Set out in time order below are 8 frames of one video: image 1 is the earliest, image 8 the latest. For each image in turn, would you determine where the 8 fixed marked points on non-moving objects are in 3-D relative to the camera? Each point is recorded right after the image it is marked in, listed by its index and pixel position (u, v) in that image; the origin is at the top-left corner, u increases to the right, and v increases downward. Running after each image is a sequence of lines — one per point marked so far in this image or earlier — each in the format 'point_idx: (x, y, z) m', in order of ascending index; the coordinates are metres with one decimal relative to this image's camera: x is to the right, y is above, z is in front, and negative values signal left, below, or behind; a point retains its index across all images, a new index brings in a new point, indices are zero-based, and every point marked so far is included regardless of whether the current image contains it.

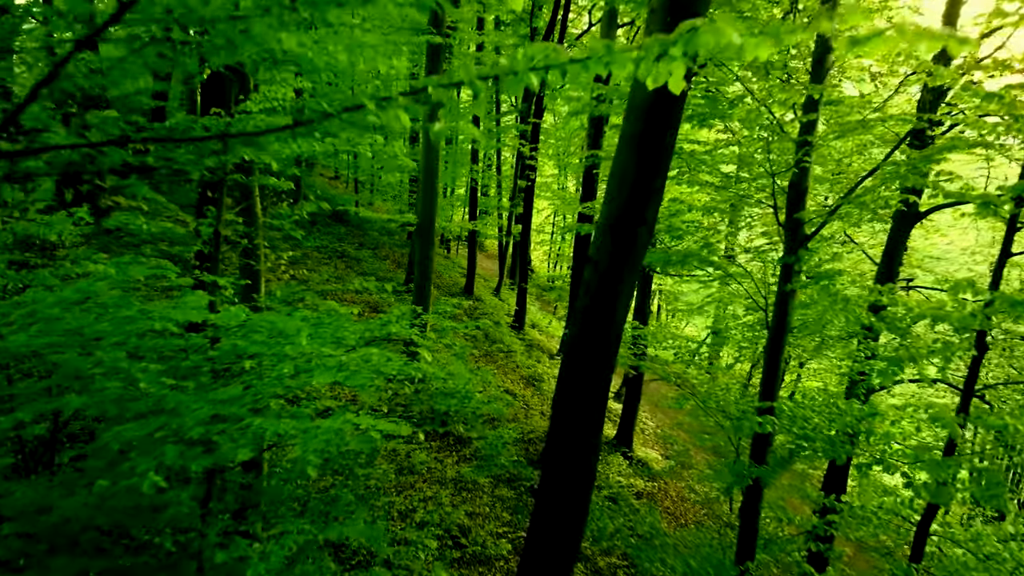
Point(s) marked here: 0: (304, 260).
0: (-4.2, +0.6, +13.8) m
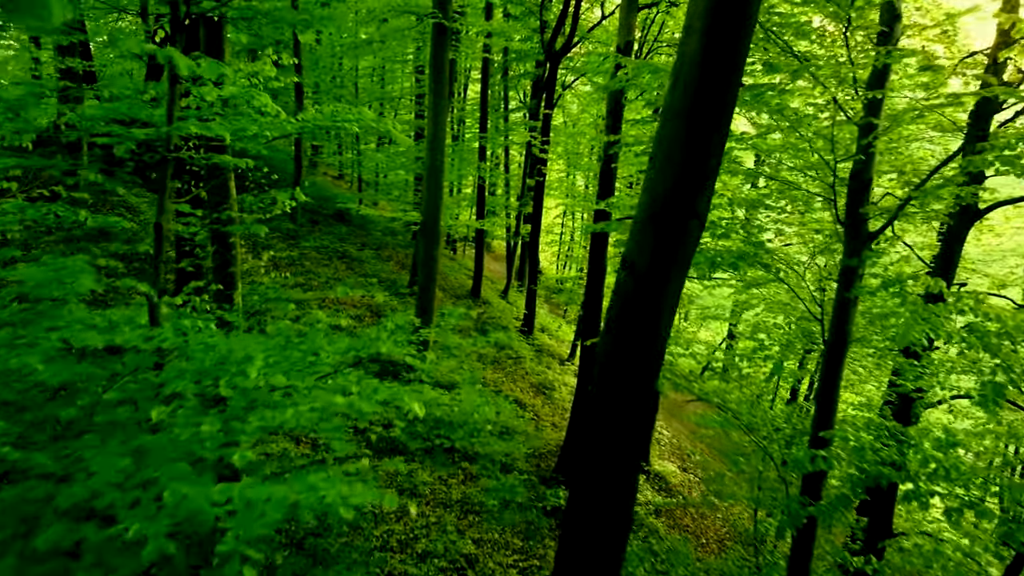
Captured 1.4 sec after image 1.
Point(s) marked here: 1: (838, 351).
0: (-4.0, +0.5, +13.0) m
1: (+2.4, -0.5, +5.0) m
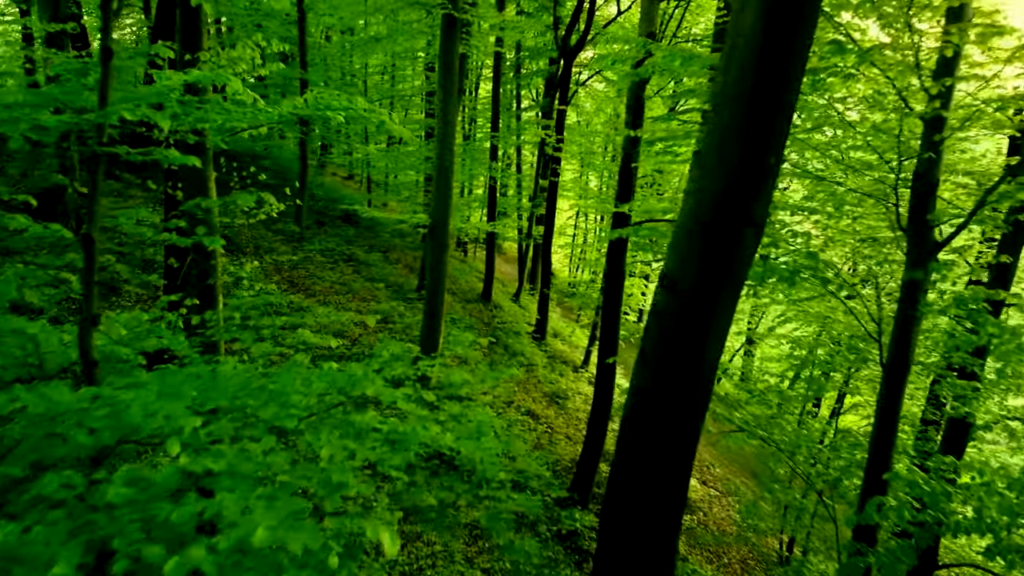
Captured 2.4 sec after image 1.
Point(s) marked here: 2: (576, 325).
0: (-3.8, +0.4, +12.5) m
1: (+2.5, -0.6, +4.4) m
2: (+1.9, -1.1, +20.0) m
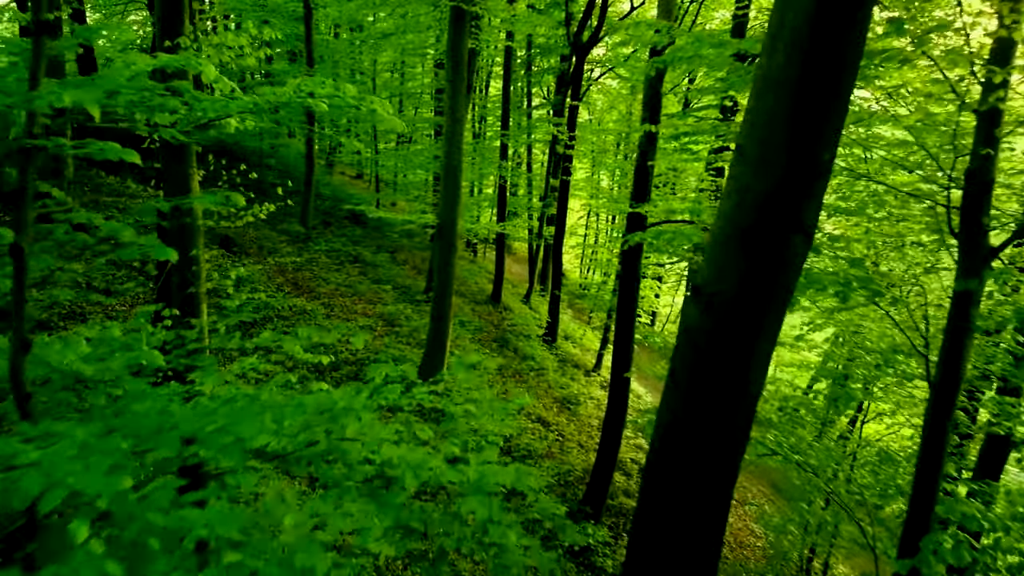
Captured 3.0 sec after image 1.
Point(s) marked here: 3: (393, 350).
0: (-3.6, +0.4, +12.2) m
1: (+2.6, -0.6, +4.0) m
2: (+2.2, -1.1, +19.6) m
3: (-1.7, -0.9, +10.0) m
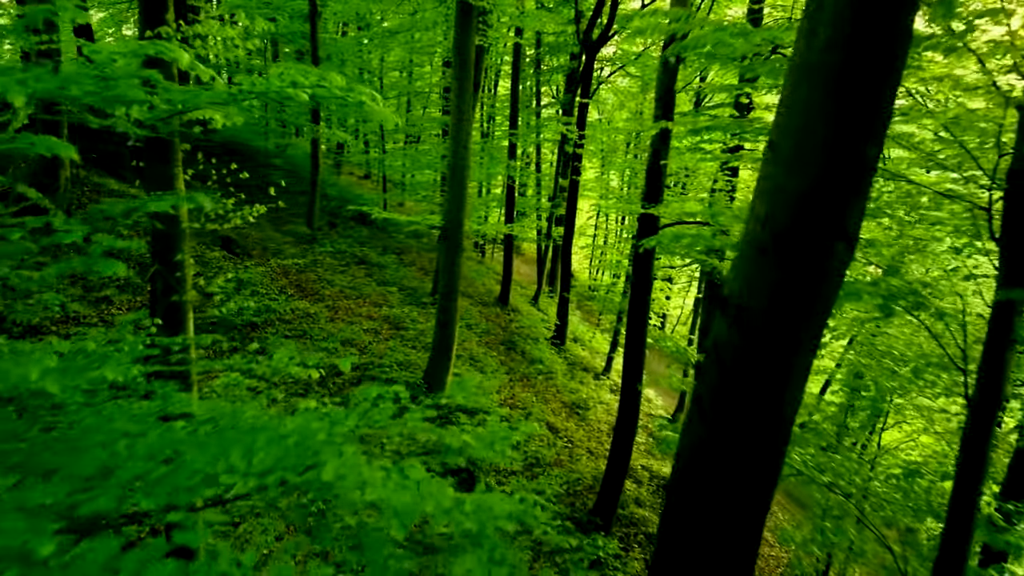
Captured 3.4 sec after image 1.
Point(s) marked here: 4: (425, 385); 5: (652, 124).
0: (-3.5, +0.4, +12.0) m
1: (+2.6, -0.7, +3.7) m
2: (+2.4, -1.2, +19.3) m
3: (-1.6, -0.9, +9.8) m
4: (-1.2, -1.3, +9.1) m
5: (+1.6, +1.9, +7.7) m
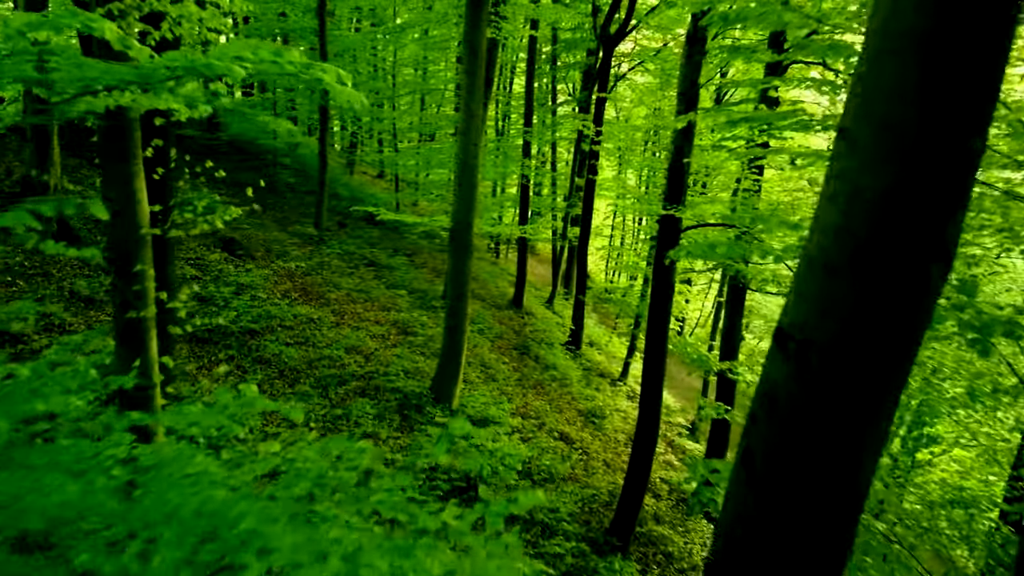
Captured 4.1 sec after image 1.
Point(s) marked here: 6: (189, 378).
0: (-3.2, +0.3, +11.6) m
1: (+2.6, -0.7, +3.2) m
2: (+2.8, -1.2, +18.7) m
3: (-1.5, -1.0, +9.3) m
4: (-1.0, -1.4, +8.6) m
5: (+1.7, +1.8, +7.2) m
6: (-3.3, -0.9, +6.9) m
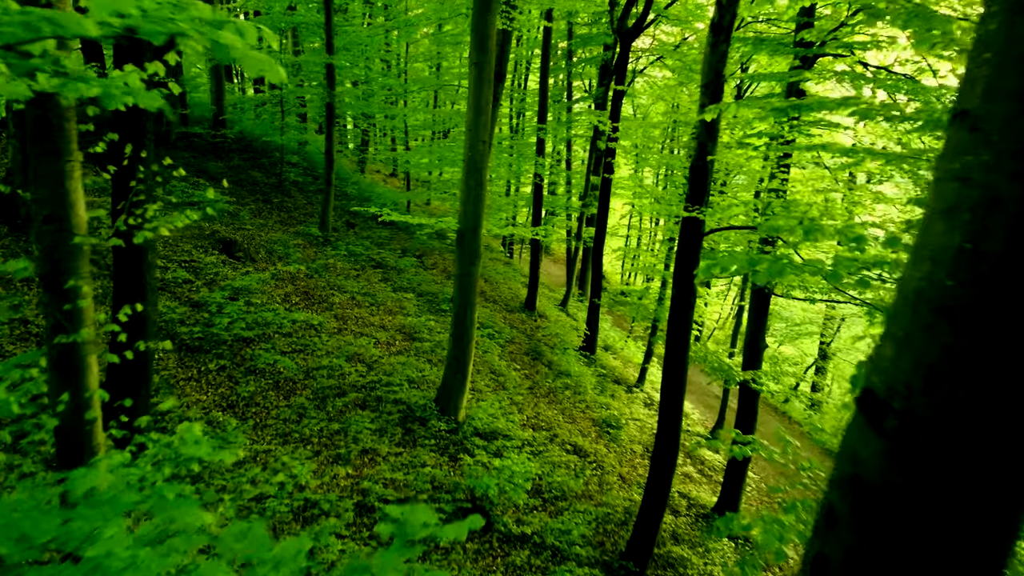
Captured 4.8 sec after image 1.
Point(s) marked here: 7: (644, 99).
0: (-3.0, +0.3, +11.2) m
1: (+2.6, -0.8, +2.6) m
2: (+3.1, -1.3, +18.2) m
3: (-1.3, -1.1, +8.8) m
4: (-0.9, -1.4, +8.1) m
5: (+1.8, +1.7, +6.7) m
6: (-3.2, -1.0, +6.4) m
7: (+3.6, +5.2, +18.7) m
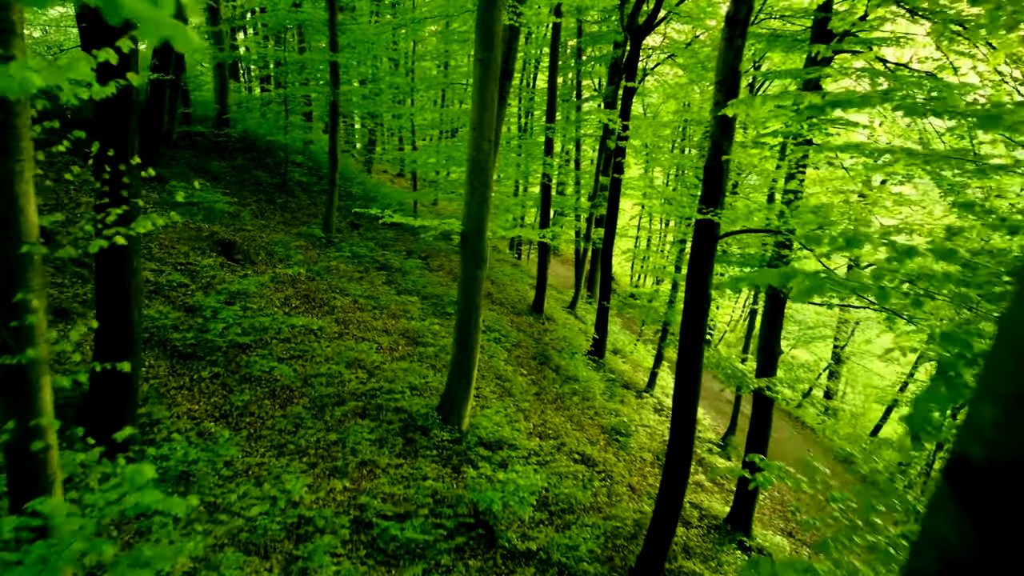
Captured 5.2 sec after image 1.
0: (-2.9, +0.2, +10.9) m
1: (+2.6, -0.9, +2.3) m
2: (+3.3, -1.4, +17.8) m
3: (-1.3, -1.1, +8.6) m
4: (-0.8, -1.5, +7.9) m
5: (+1.9, +1.7, +6.3) m
6: (-3.2, -1.0, +6.2) m
7: (+3.9, +5.2, +18.4) m
